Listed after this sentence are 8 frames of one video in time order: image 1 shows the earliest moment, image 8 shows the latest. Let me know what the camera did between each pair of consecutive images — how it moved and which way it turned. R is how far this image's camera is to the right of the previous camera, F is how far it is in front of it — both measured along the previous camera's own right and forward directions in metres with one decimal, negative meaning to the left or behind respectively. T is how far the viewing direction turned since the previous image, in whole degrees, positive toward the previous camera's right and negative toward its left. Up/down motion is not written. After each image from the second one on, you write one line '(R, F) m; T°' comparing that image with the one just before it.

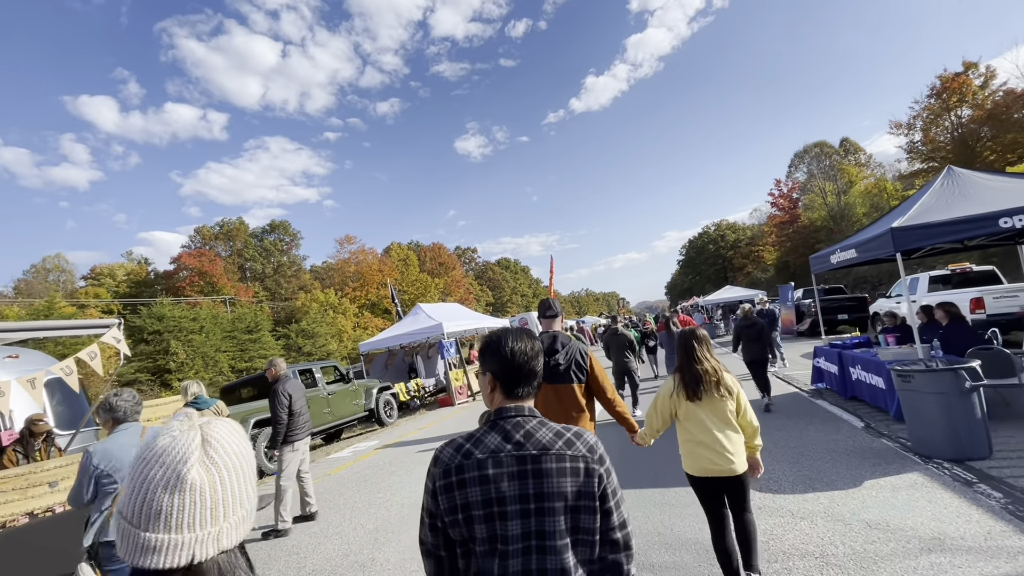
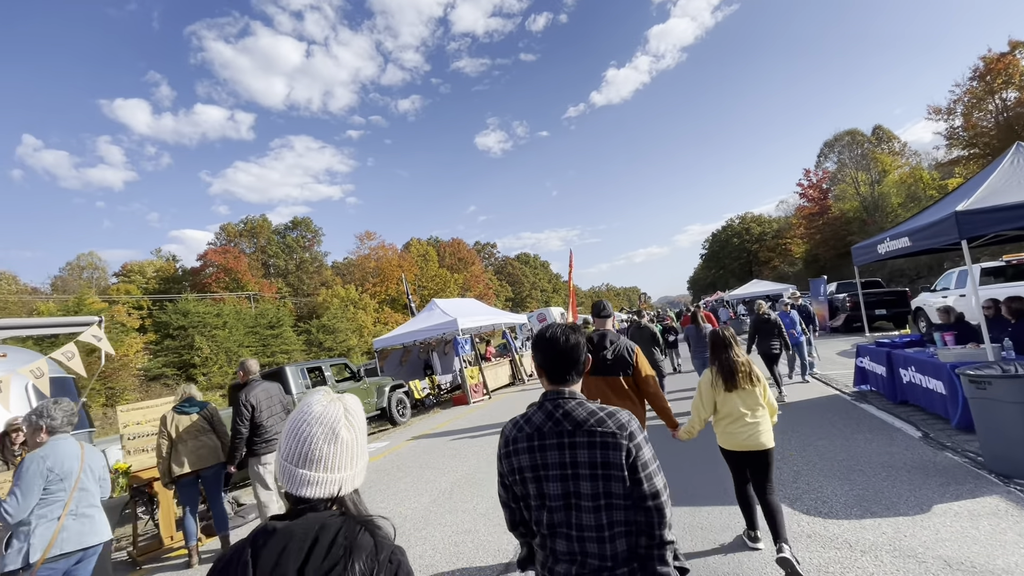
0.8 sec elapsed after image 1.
(+0.1, +0.5) m; -2°
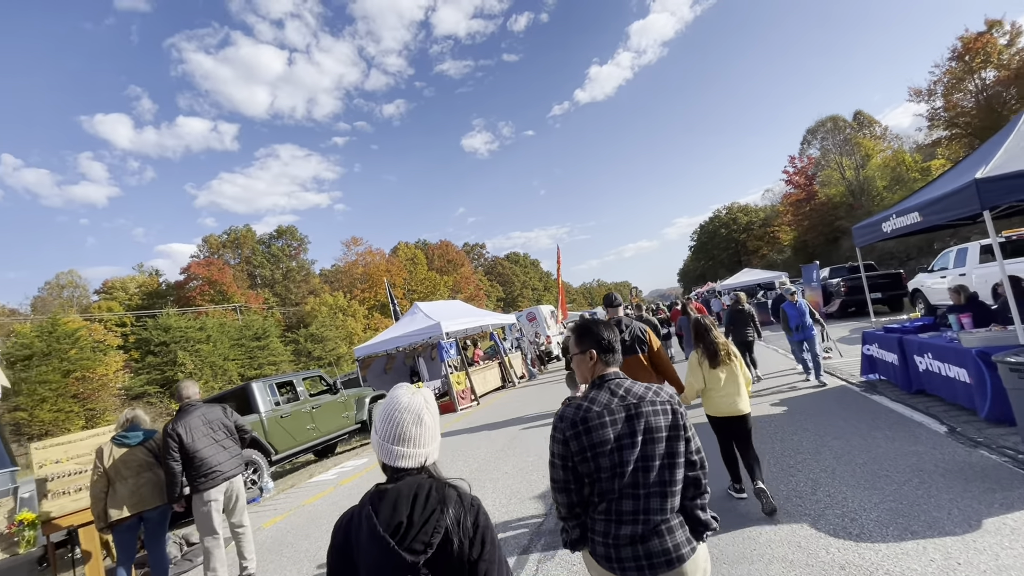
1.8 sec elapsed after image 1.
(+0.2, +0.7) m; +1°
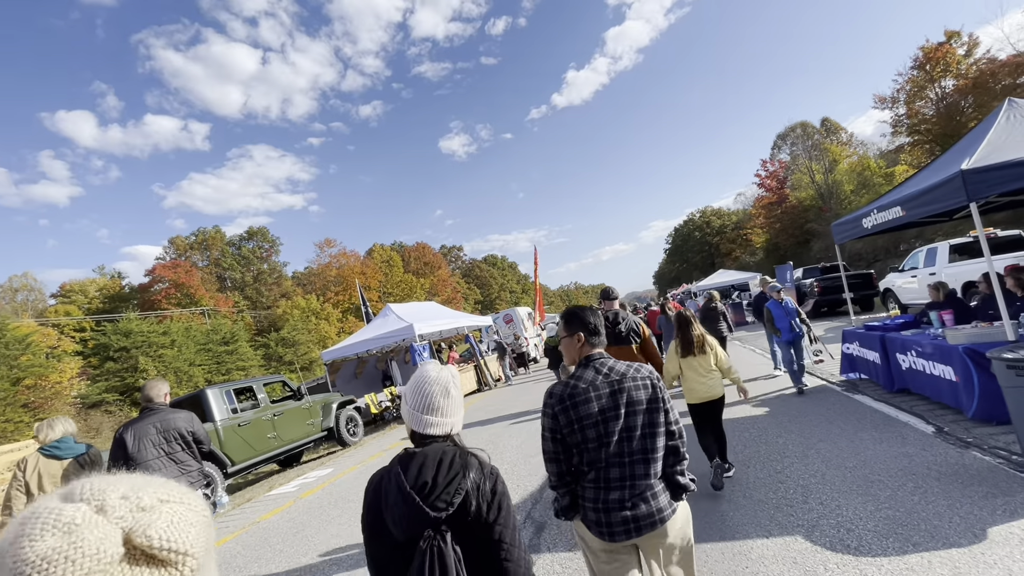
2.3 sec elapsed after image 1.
(+0.1, +0.4) m; +3°
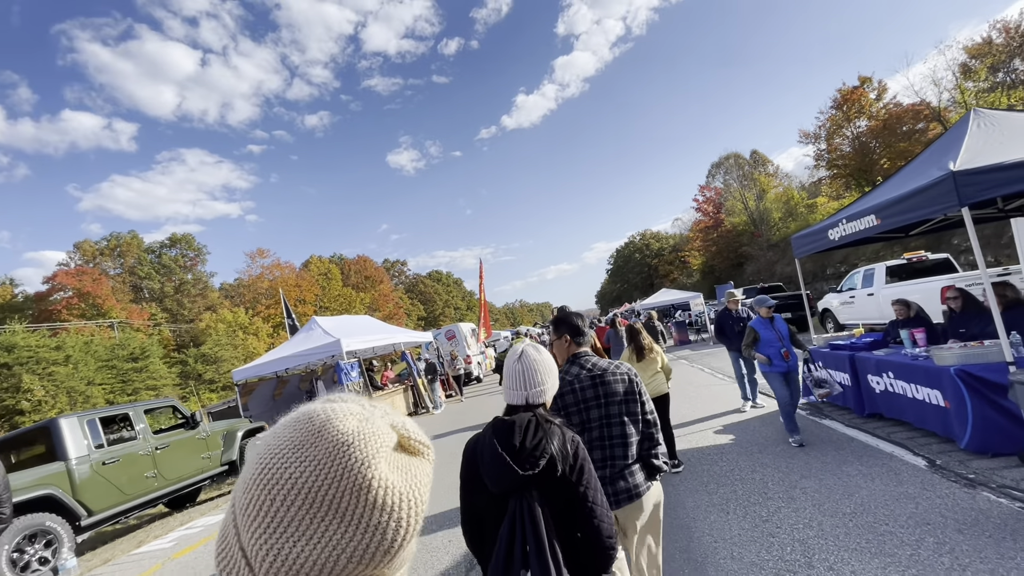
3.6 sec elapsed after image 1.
(+0.1, +1.0) m; +7°
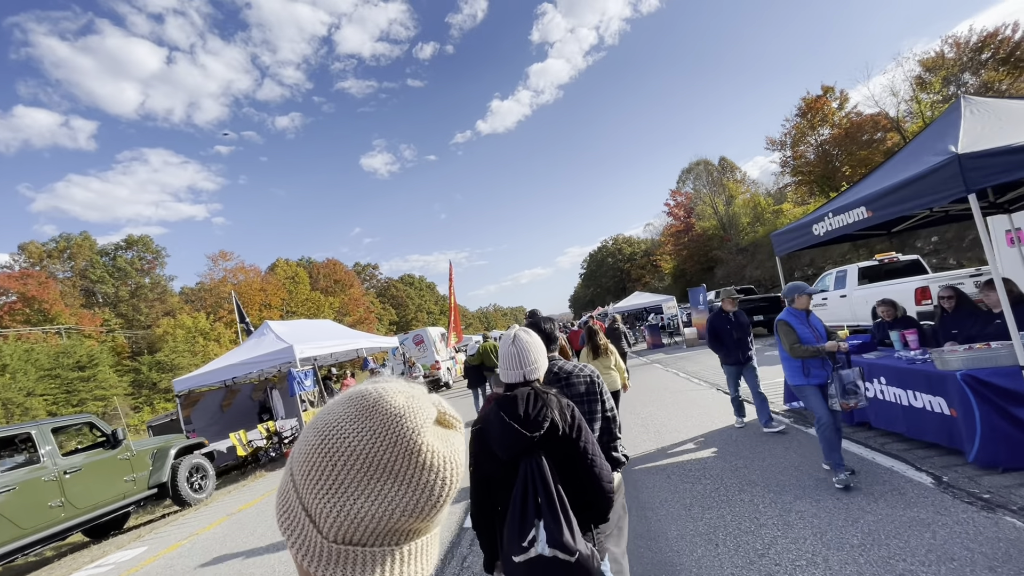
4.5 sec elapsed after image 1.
(+0.2, +0.6) m; +3°
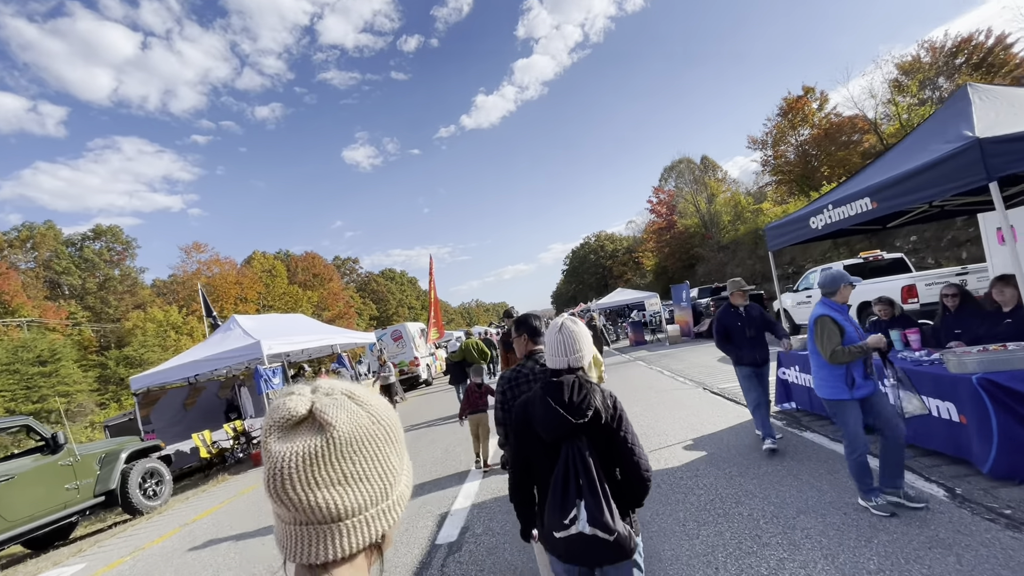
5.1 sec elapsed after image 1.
(0.0, +0.4) m; +2°
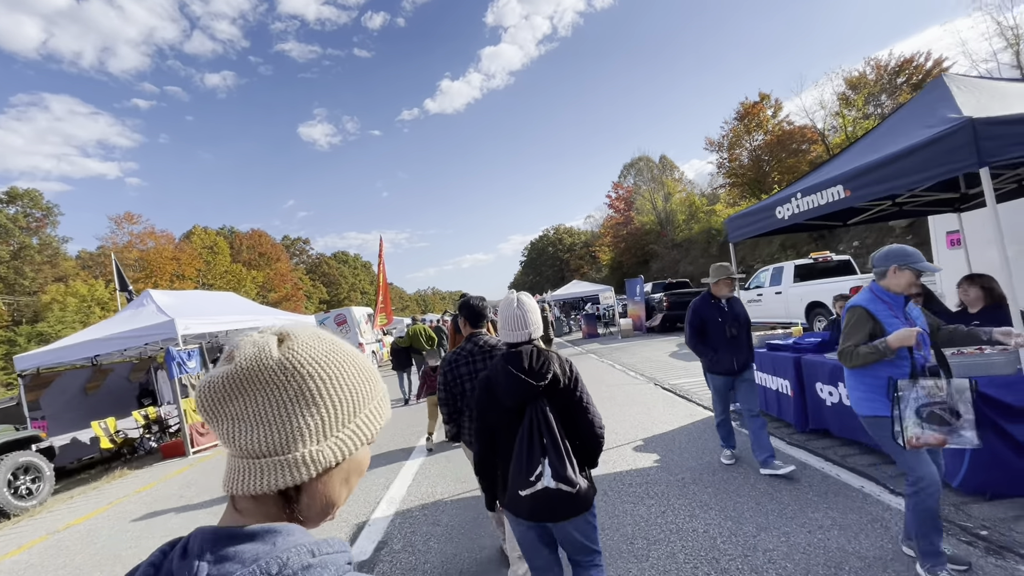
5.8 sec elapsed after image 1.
(+0.2, +0.6) m; +5°
